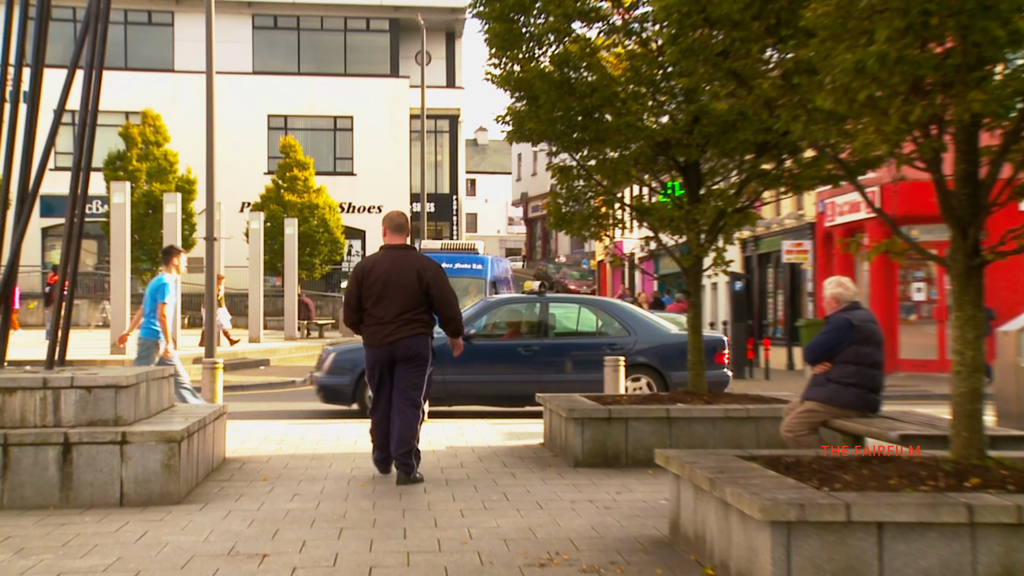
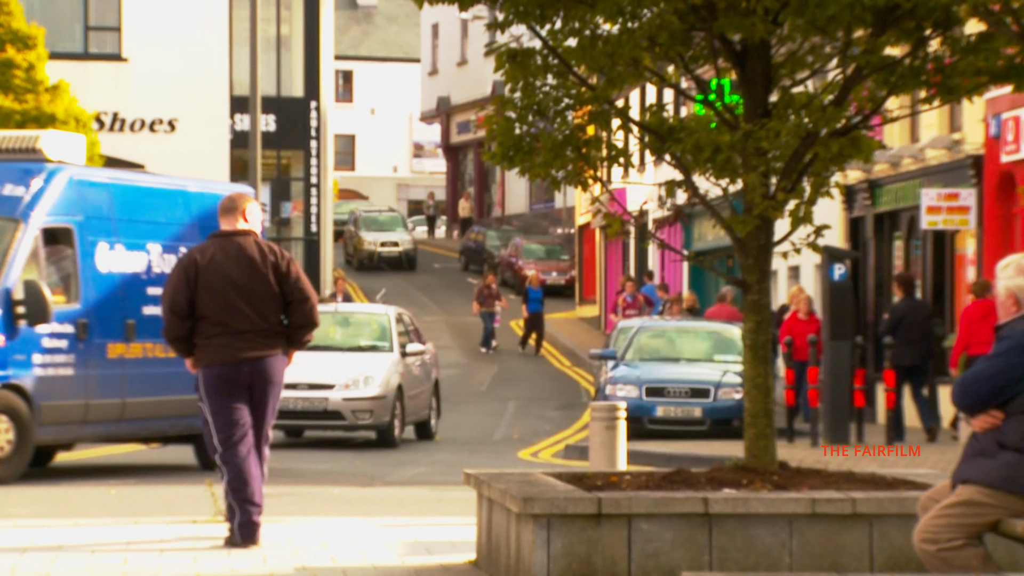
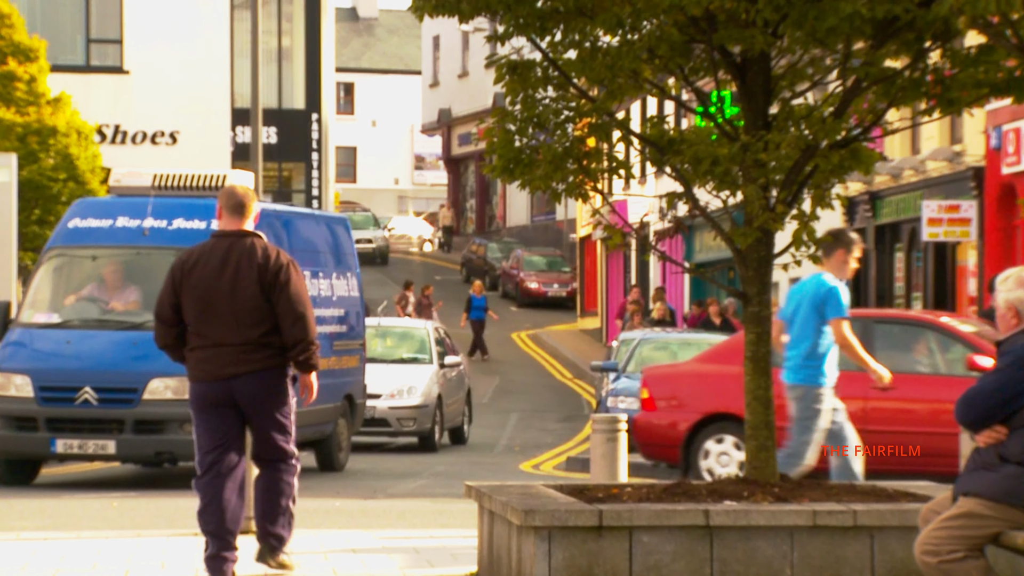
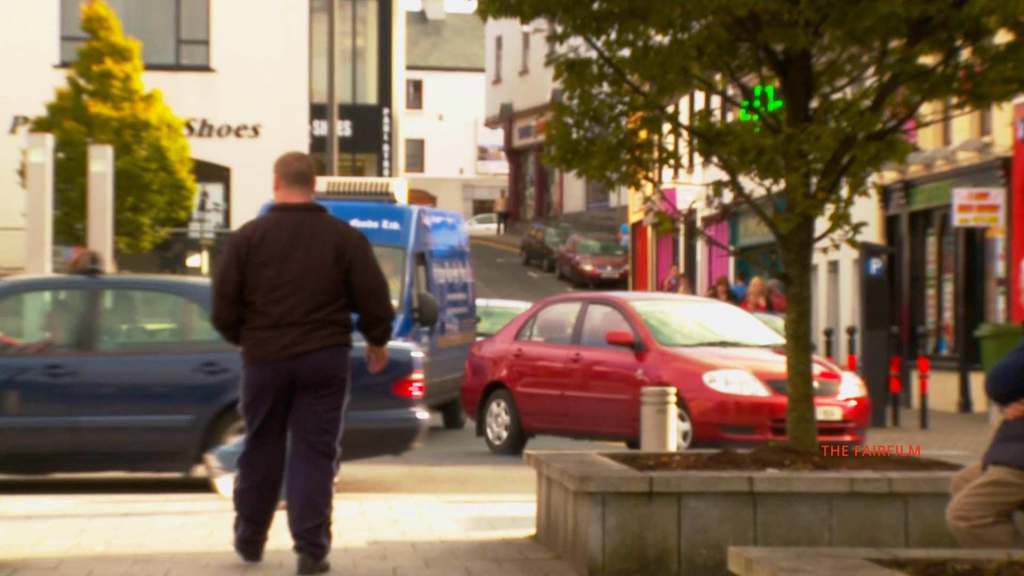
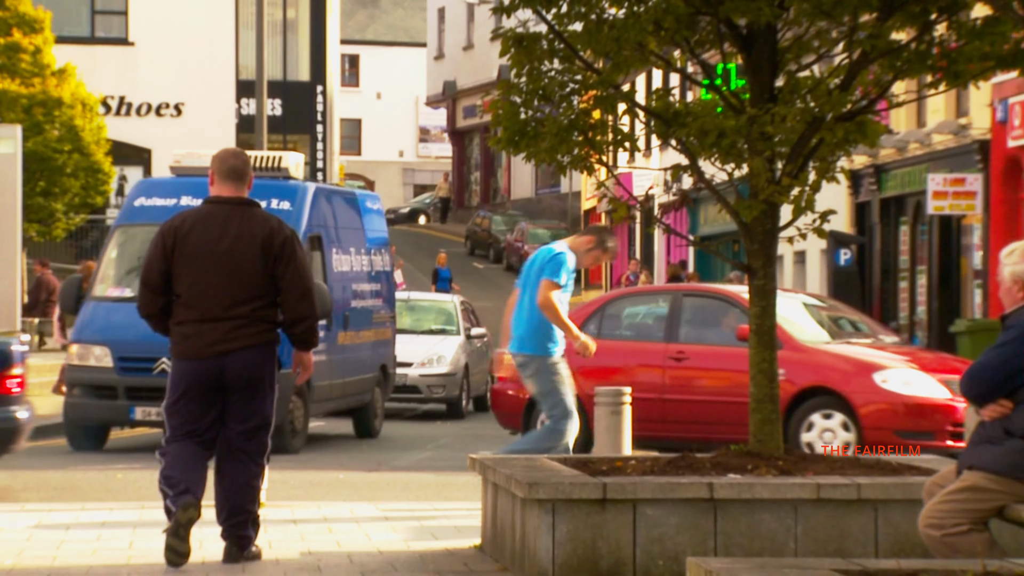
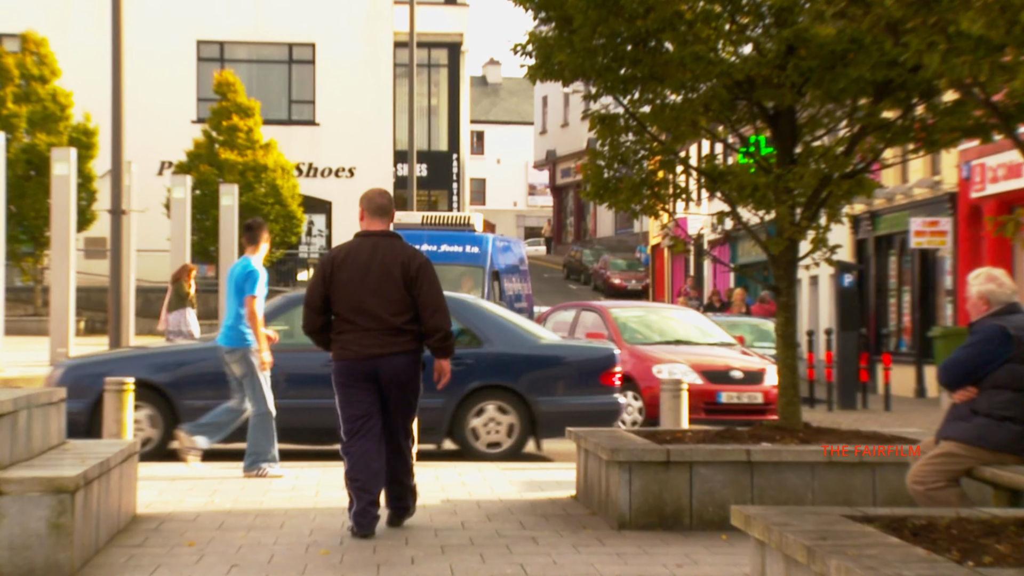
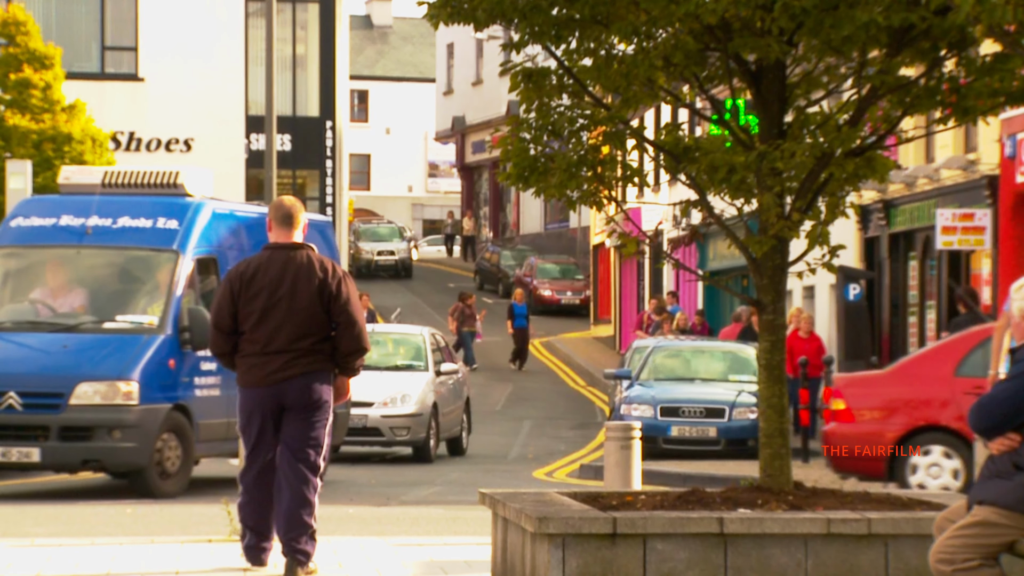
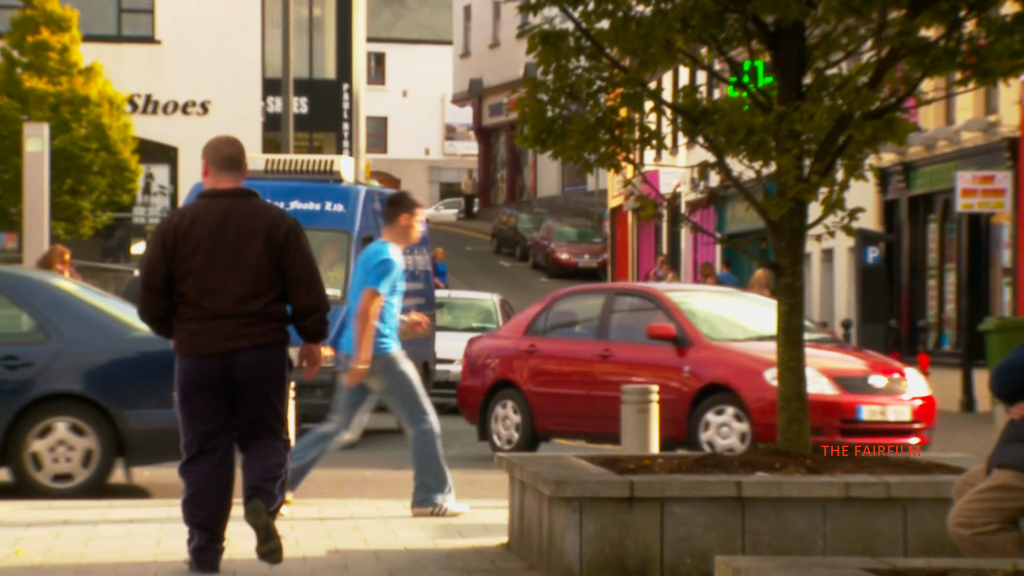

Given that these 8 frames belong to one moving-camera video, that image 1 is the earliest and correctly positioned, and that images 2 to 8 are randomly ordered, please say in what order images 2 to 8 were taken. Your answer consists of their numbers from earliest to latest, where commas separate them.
6, 4, 8, 5, 3, 7, 2
